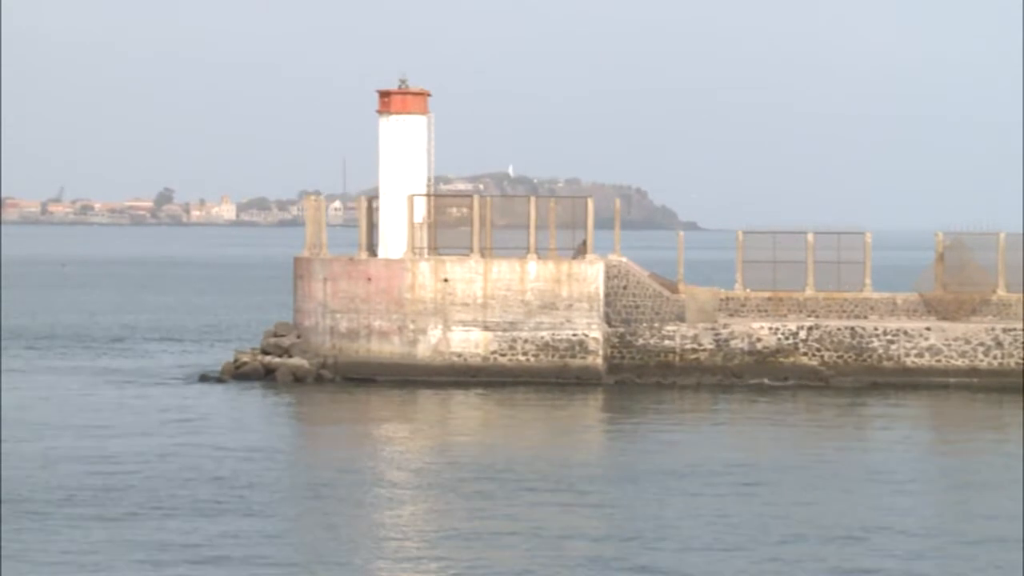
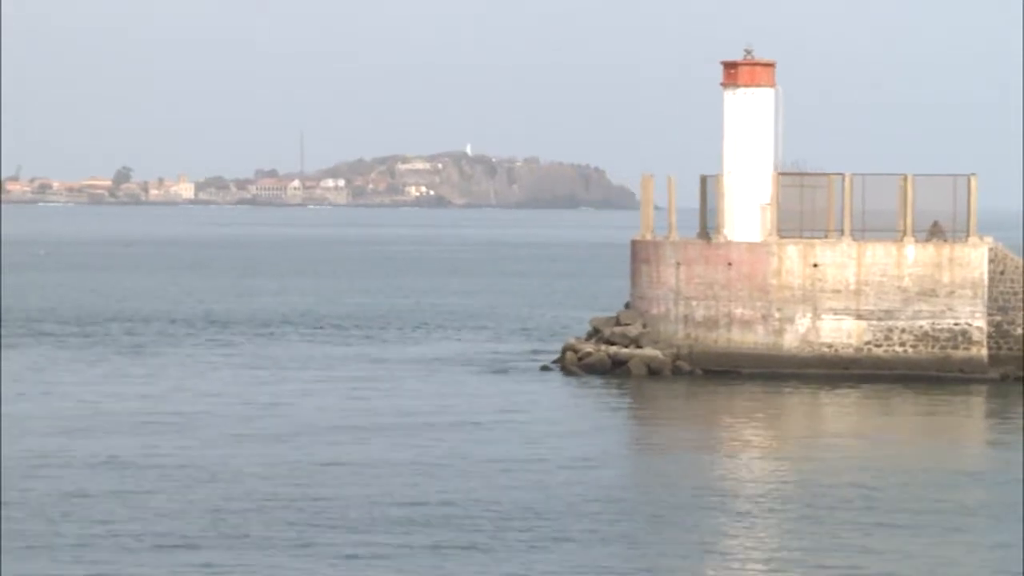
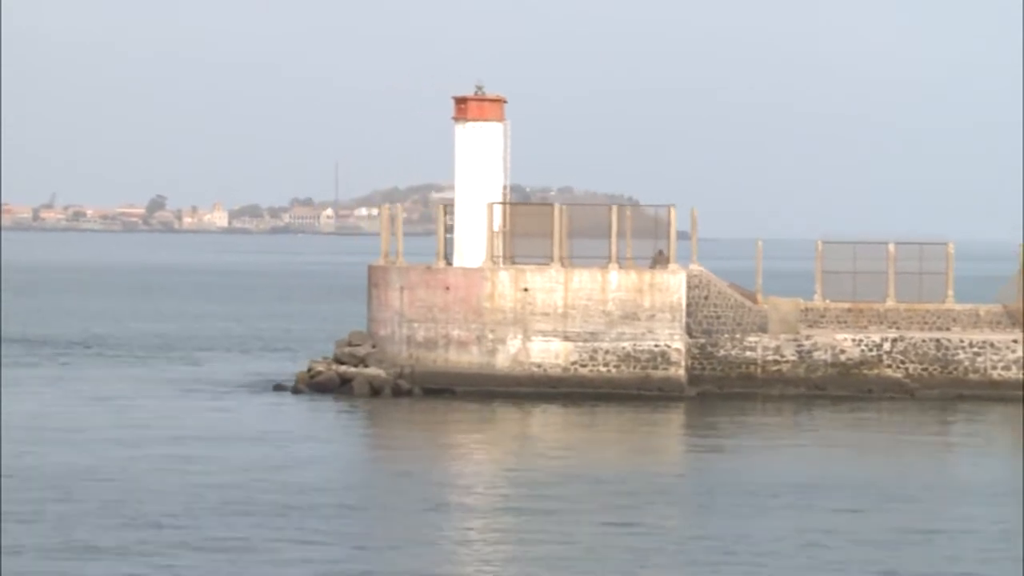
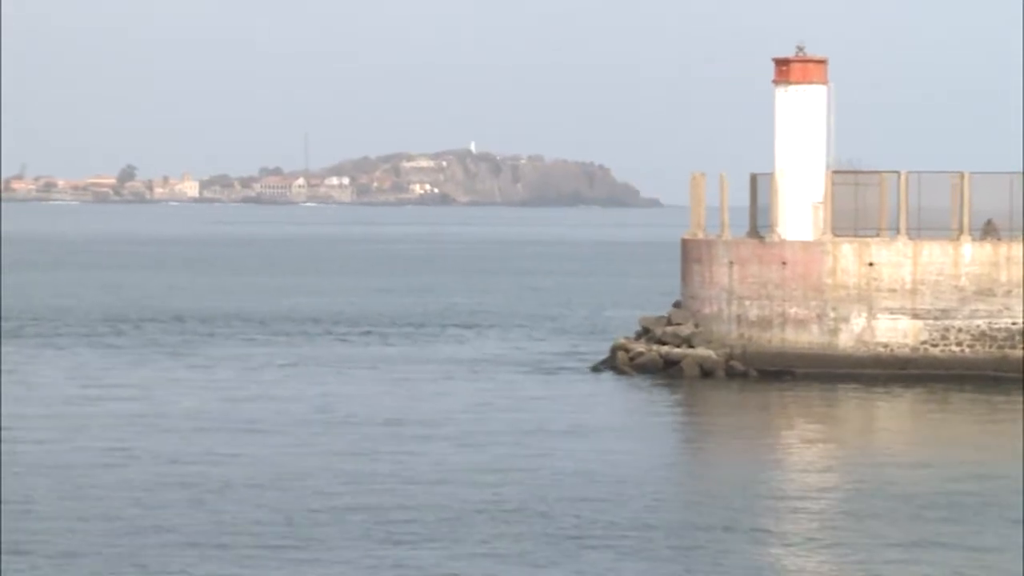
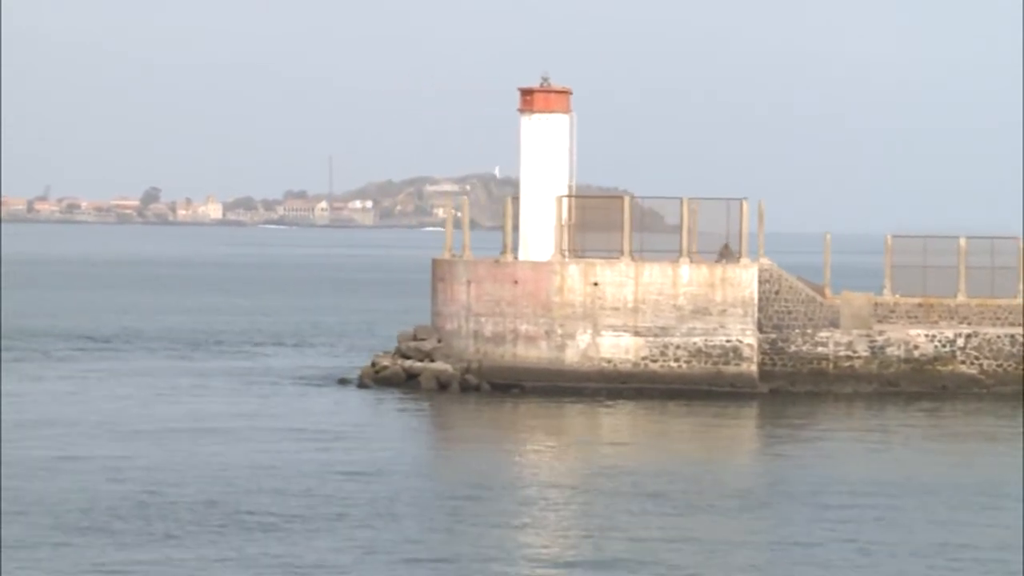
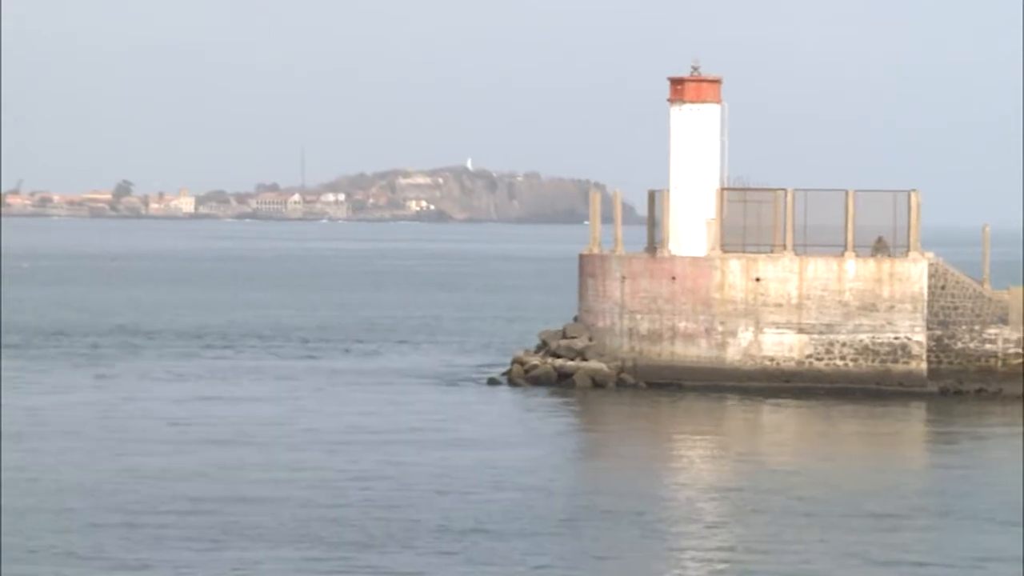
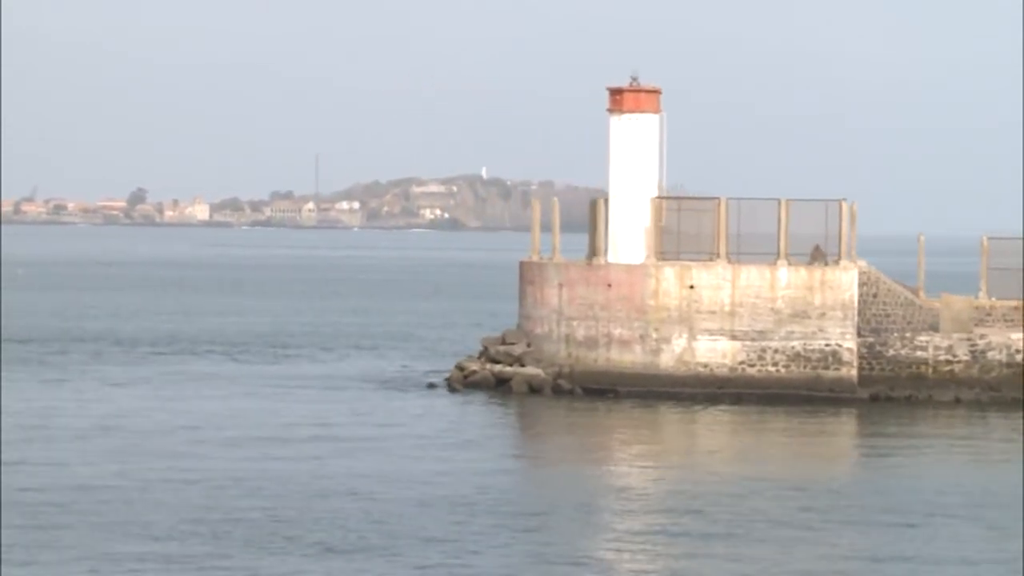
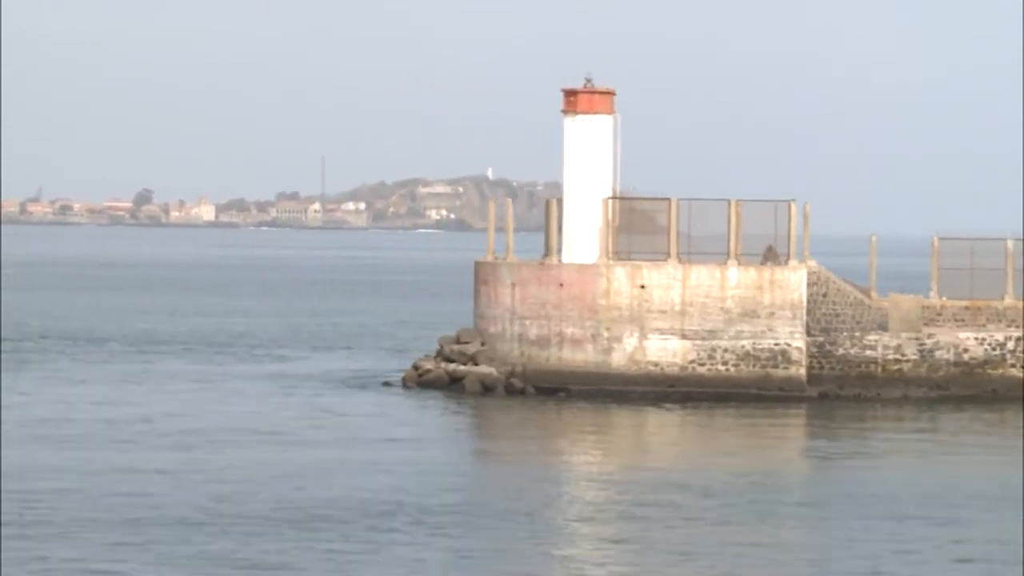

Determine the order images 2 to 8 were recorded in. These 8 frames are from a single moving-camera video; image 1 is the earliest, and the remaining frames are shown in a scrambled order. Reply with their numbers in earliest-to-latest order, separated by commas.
3, 5, 8, 7, 6, 2, 4
